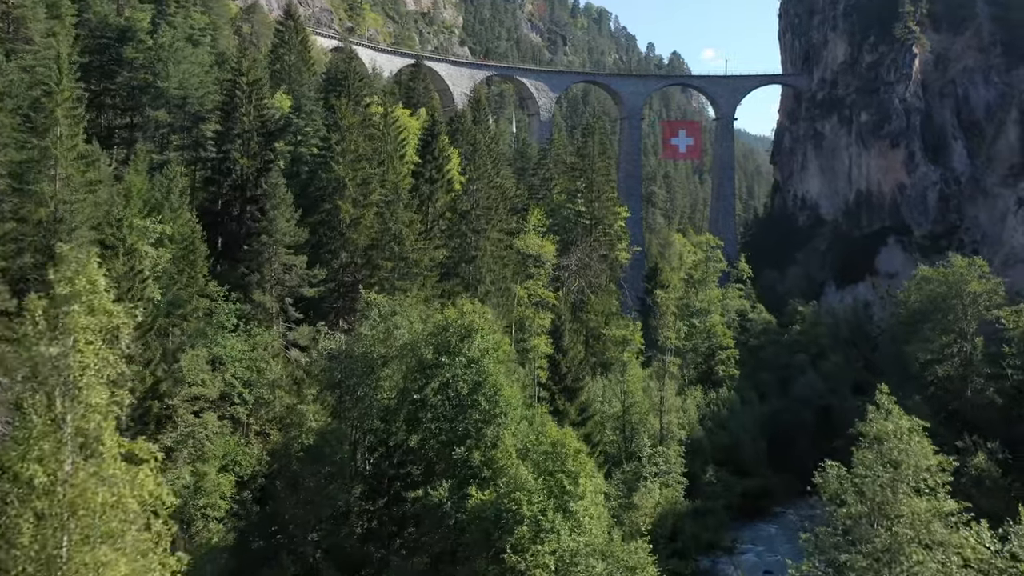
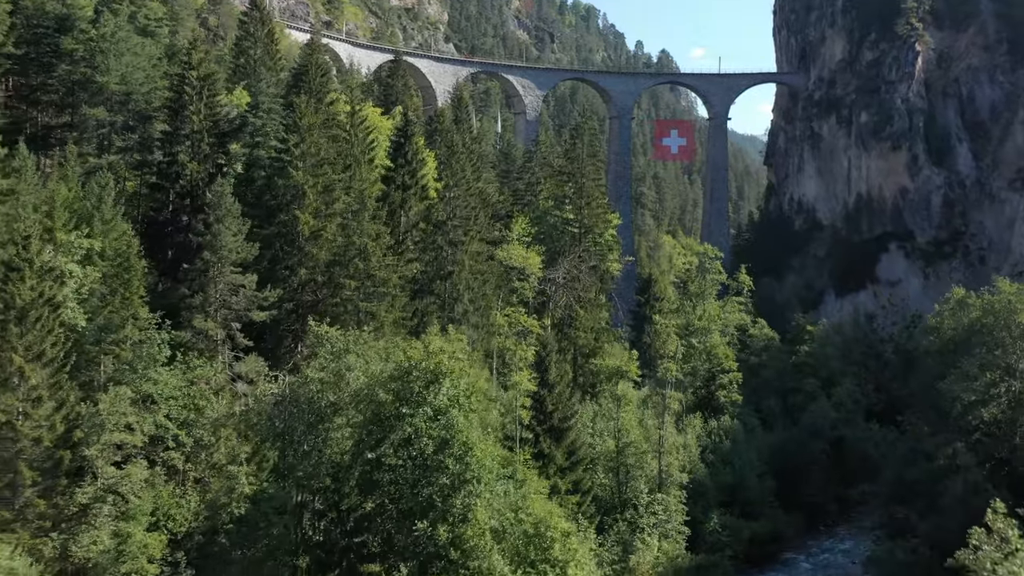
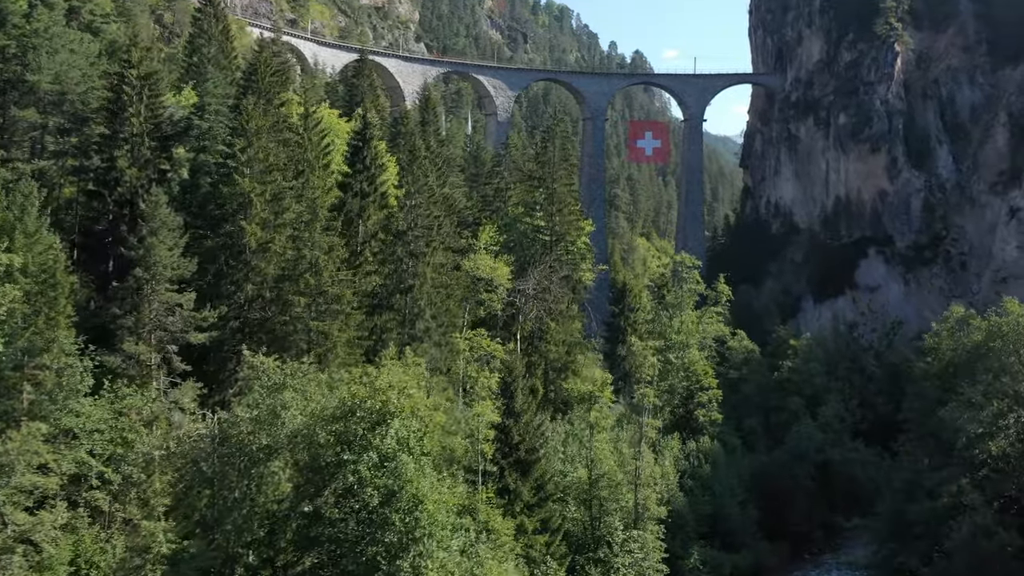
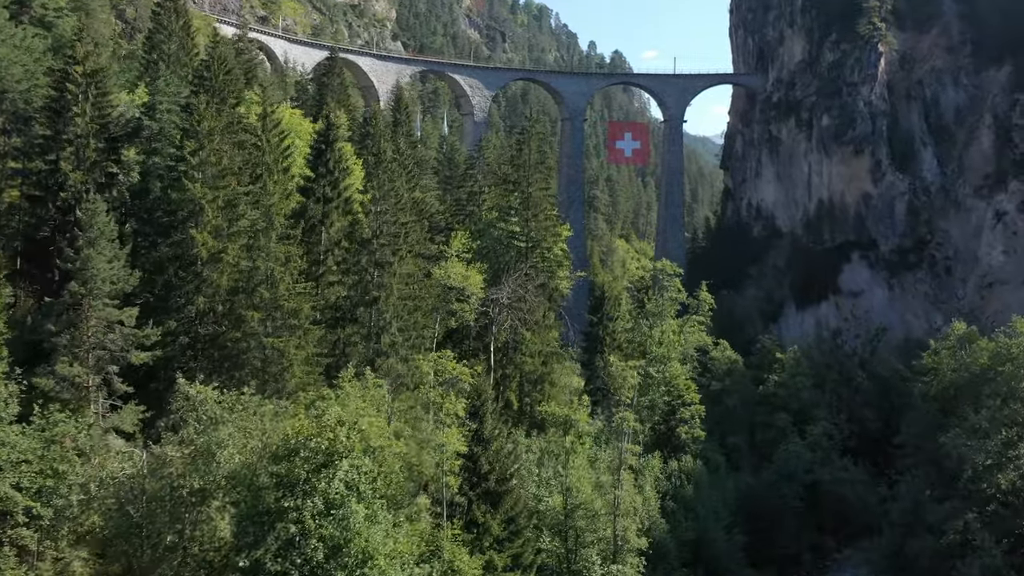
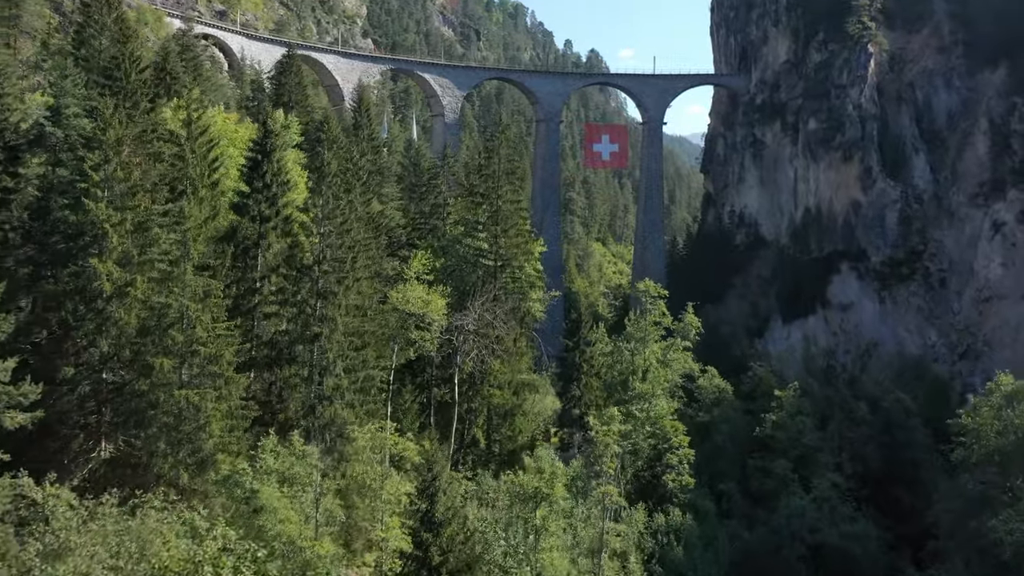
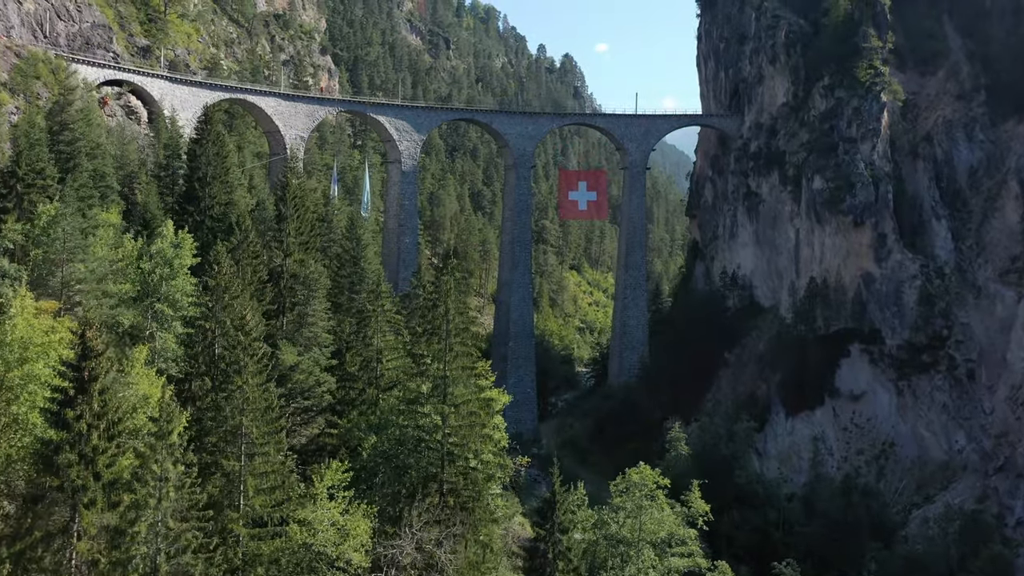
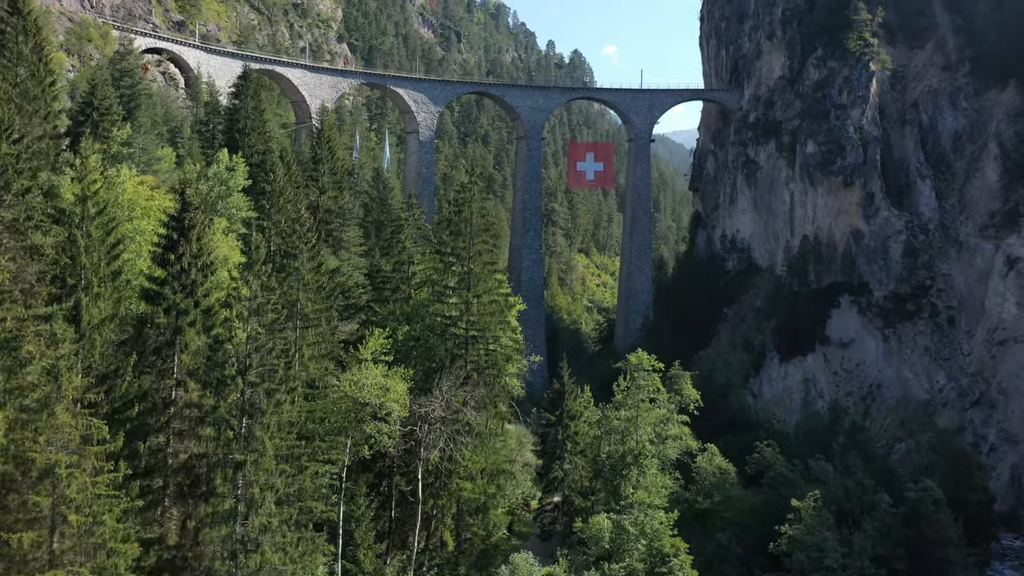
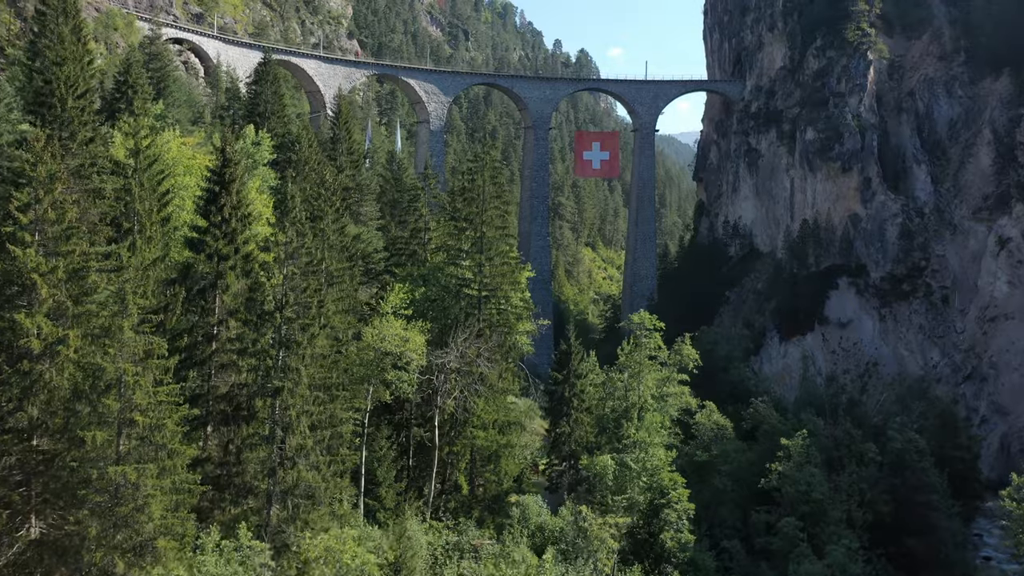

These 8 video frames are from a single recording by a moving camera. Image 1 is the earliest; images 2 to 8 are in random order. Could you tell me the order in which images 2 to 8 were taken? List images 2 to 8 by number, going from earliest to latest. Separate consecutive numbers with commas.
2, 3, 4, 5, 8, 7, 6
